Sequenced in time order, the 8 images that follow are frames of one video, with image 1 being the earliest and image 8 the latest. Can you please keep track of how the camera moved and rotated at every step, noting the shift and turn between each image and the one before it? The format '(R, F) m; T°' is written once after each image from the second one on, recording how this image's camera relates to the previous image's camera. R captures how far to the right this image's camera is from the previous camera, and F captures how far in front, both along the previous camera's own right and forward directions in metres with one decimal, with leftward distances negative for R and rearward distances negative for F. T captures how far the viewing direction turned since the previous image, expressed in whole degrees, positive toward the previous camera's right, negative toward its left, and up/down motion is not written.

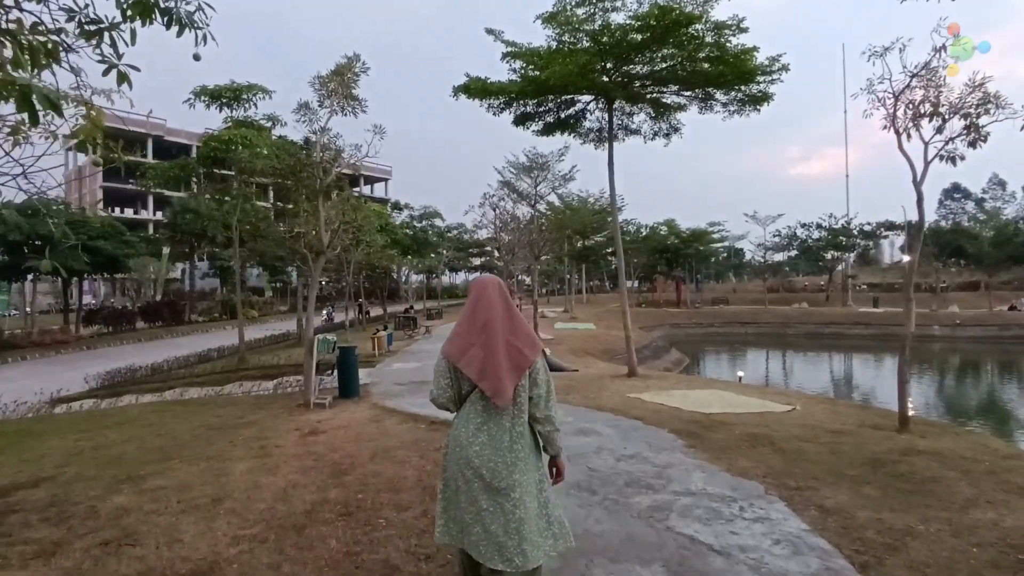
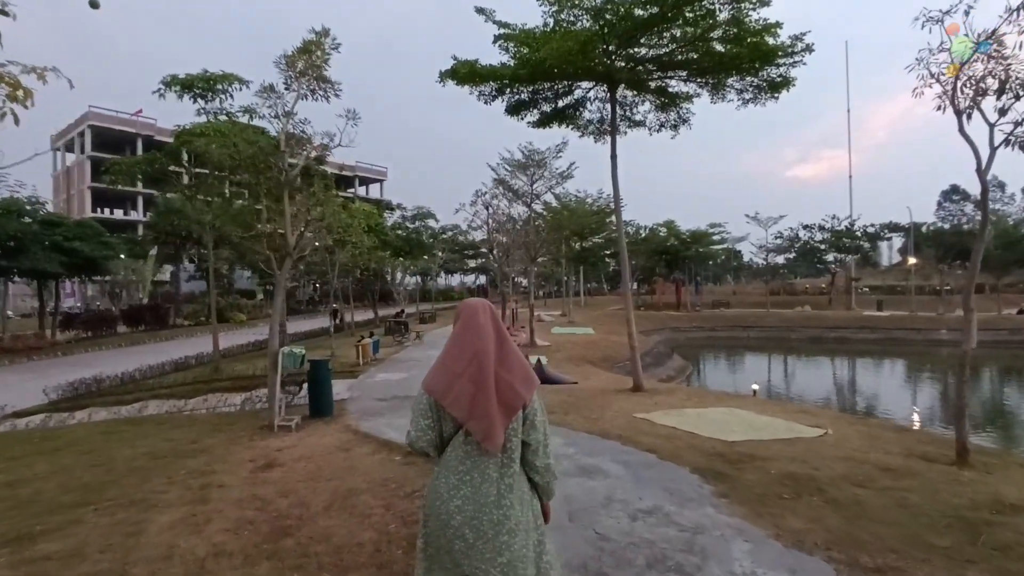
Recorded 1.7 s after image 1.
(+0.1, +1.1) m; 0°
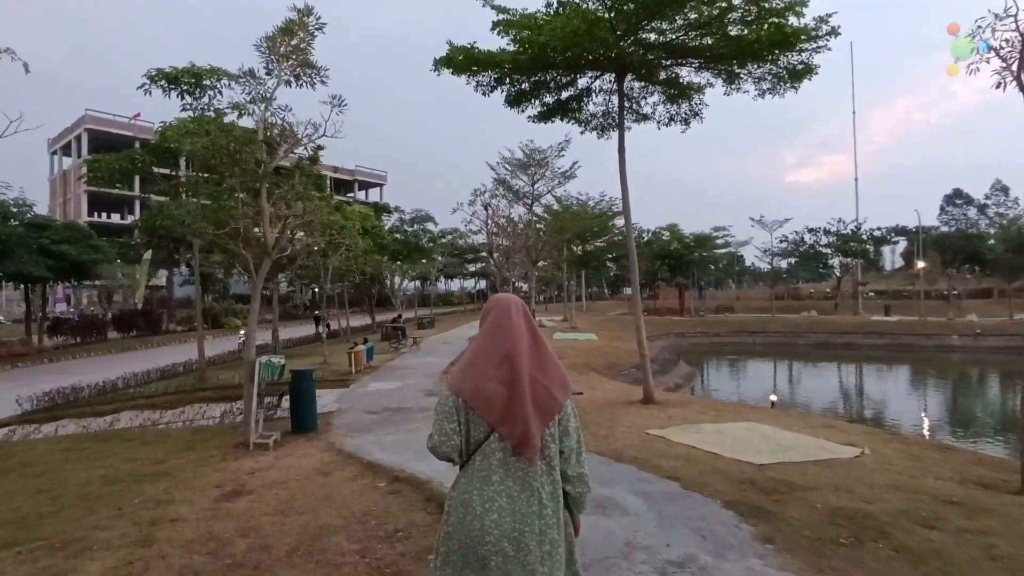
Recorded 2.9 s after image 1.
(0.0, +0.8) m; 0°
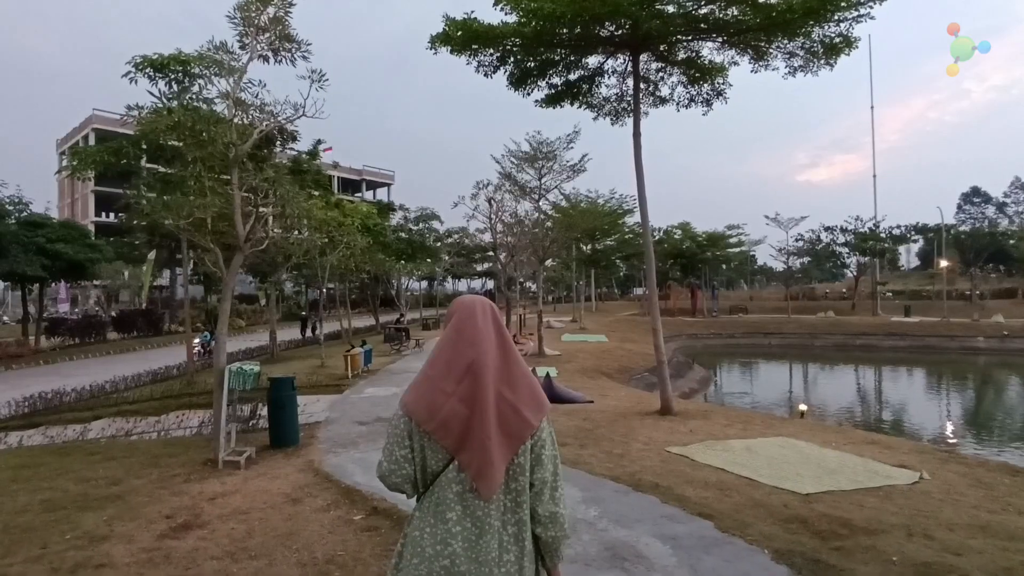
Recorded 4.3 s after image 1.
(+0.1, +0.9) m; -1°
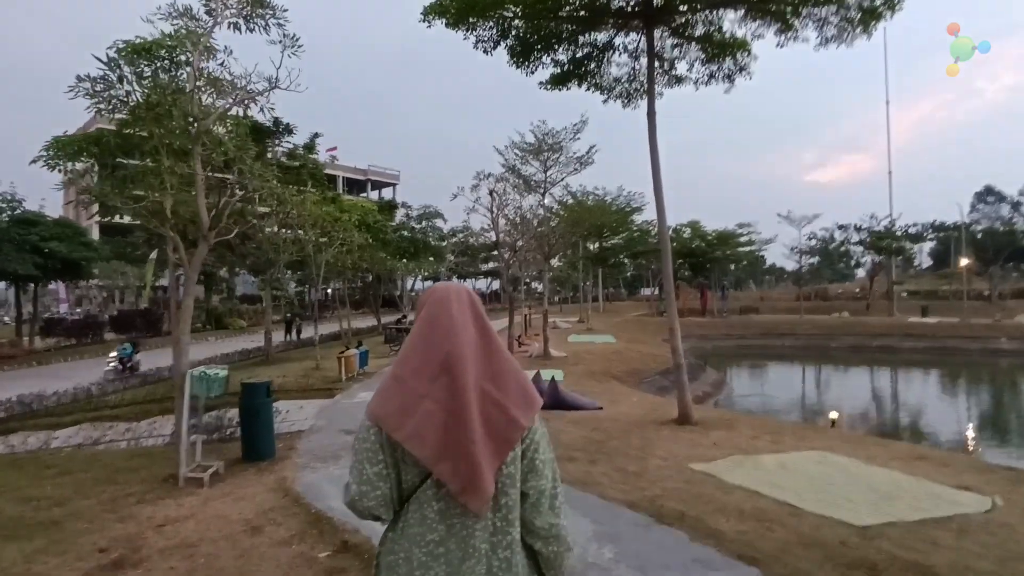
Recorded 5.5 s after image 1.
(+0.1, +0.9) m; -1°
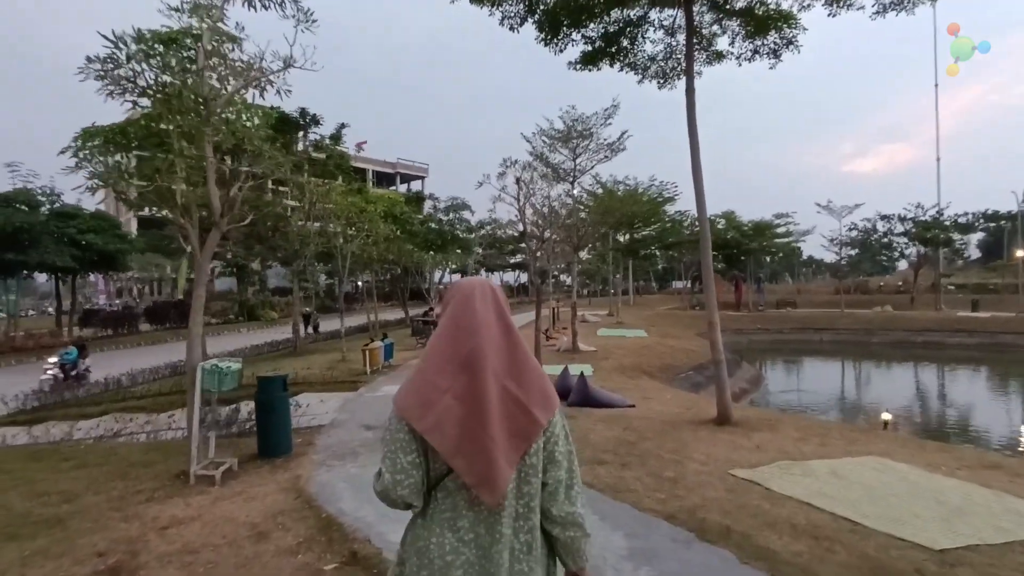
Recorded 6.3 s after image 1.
(0.0, +0.4) m; -3°
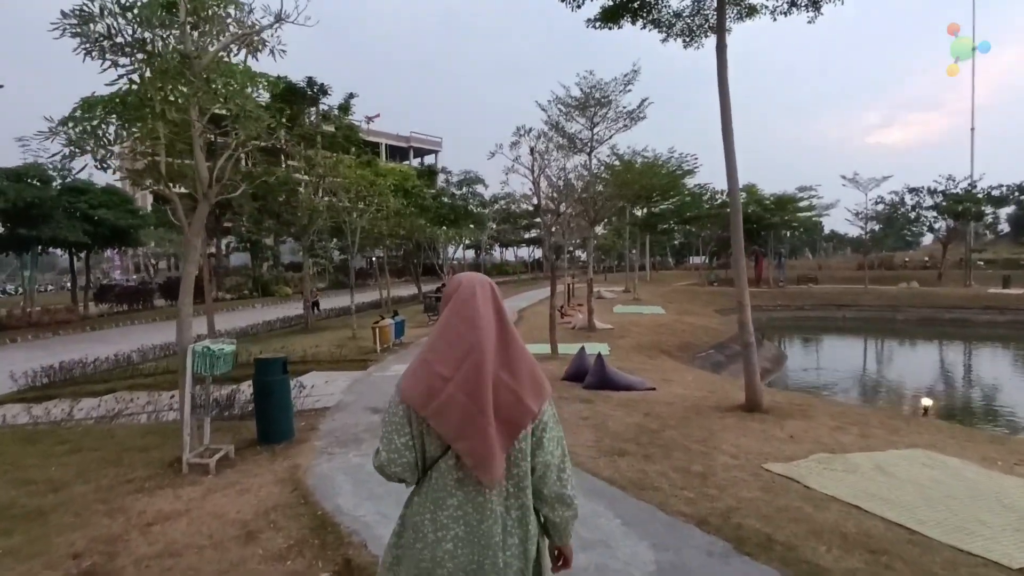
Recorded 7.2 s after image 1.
(0.0, +0.5) m; -1°
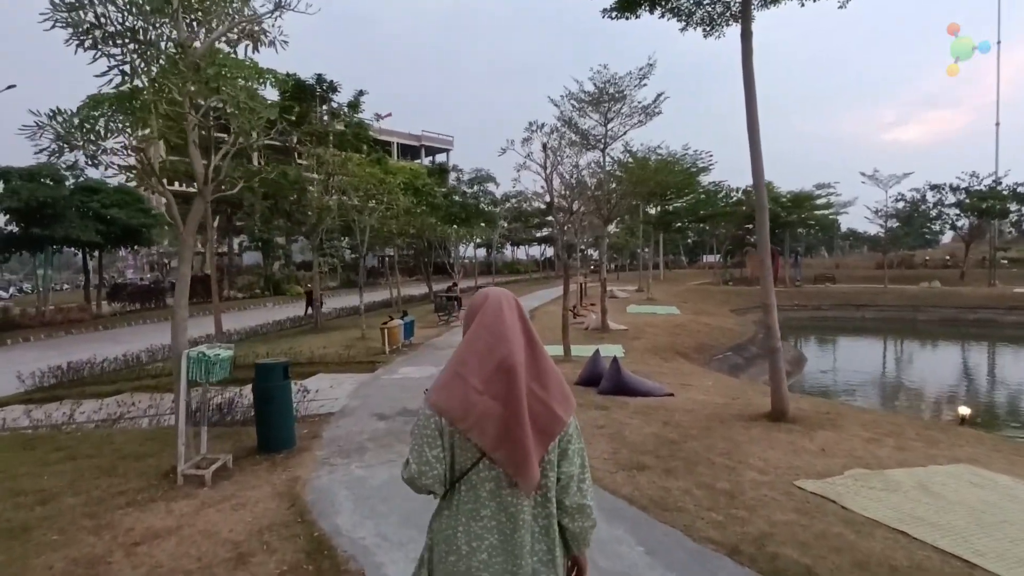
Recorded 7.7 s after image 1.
(0.0, +0.3) m; -1°
